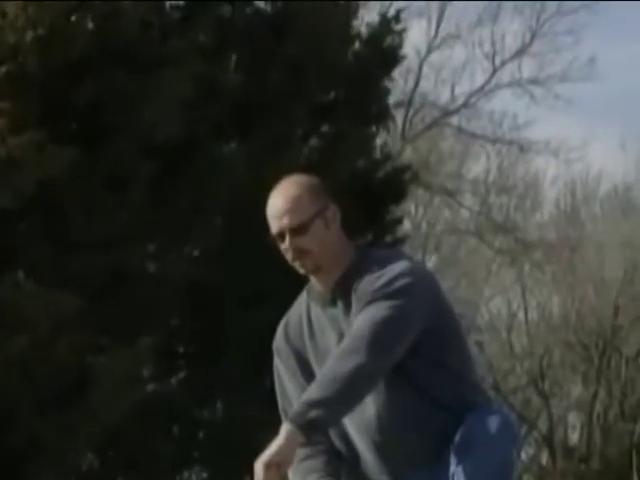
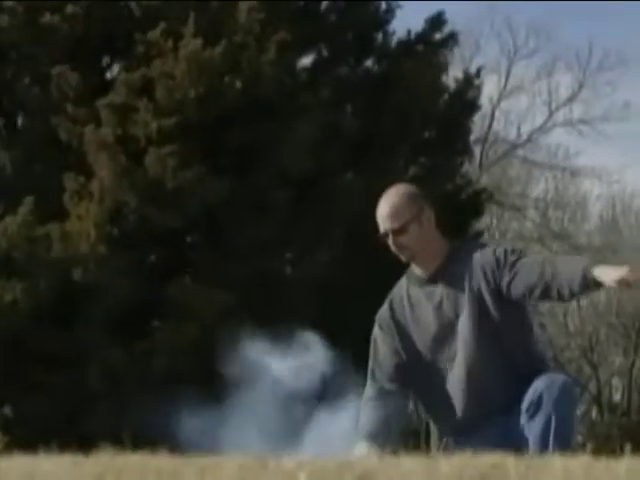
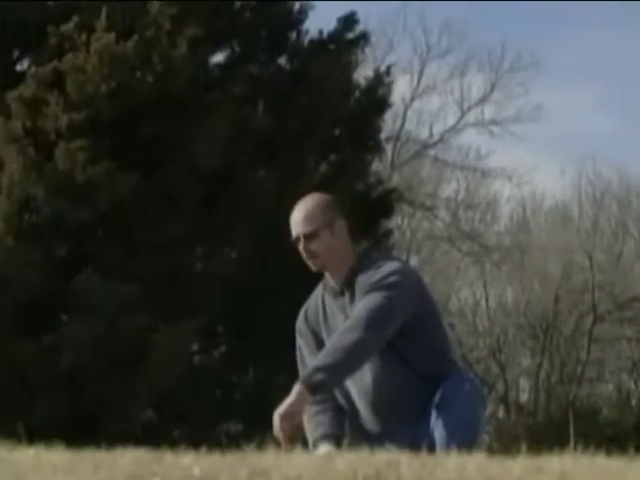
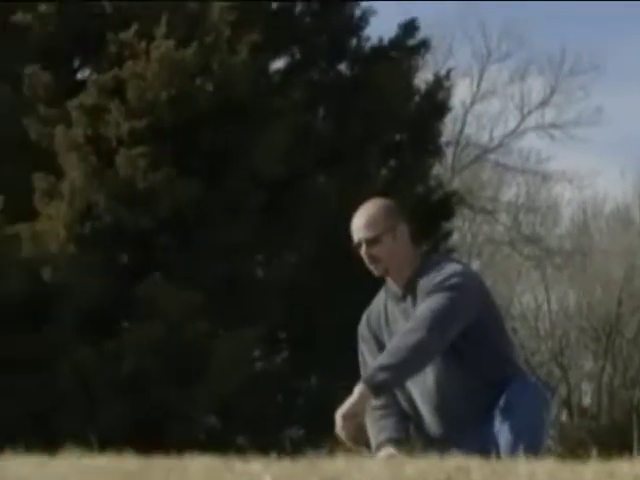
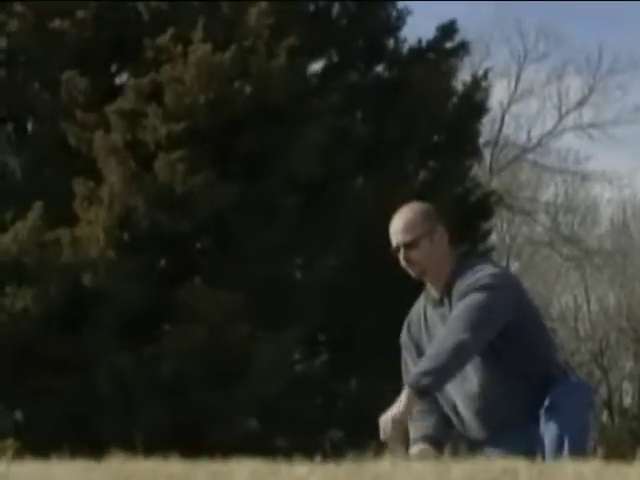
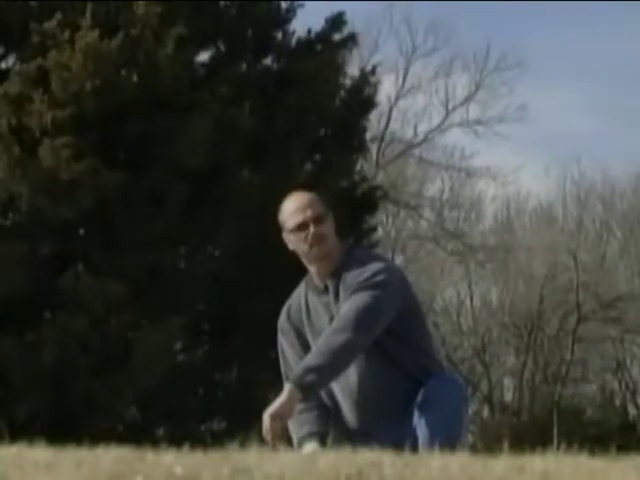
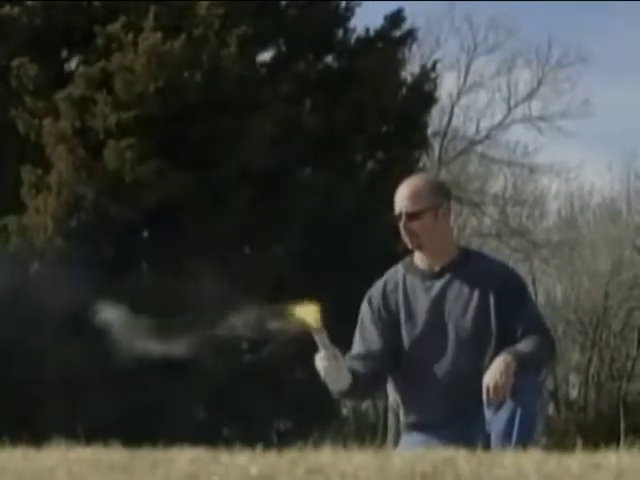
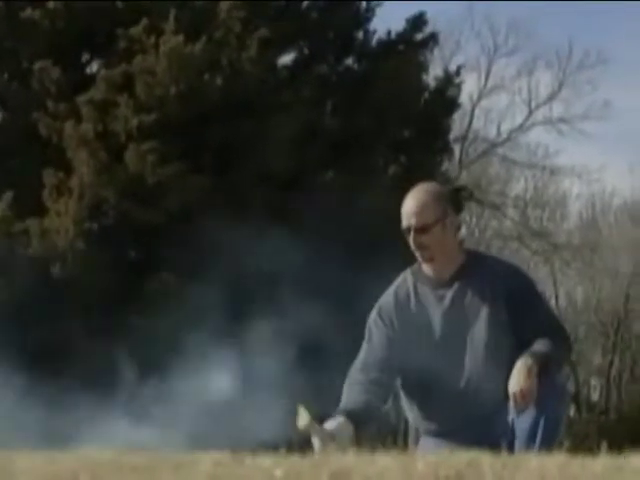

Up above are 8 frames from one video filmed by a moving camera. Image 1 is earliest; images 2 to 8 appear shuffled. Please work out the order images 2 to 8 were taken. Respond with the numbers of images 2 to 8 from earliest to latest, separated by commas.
6, 3, 4, 5, 2, 8, 7
